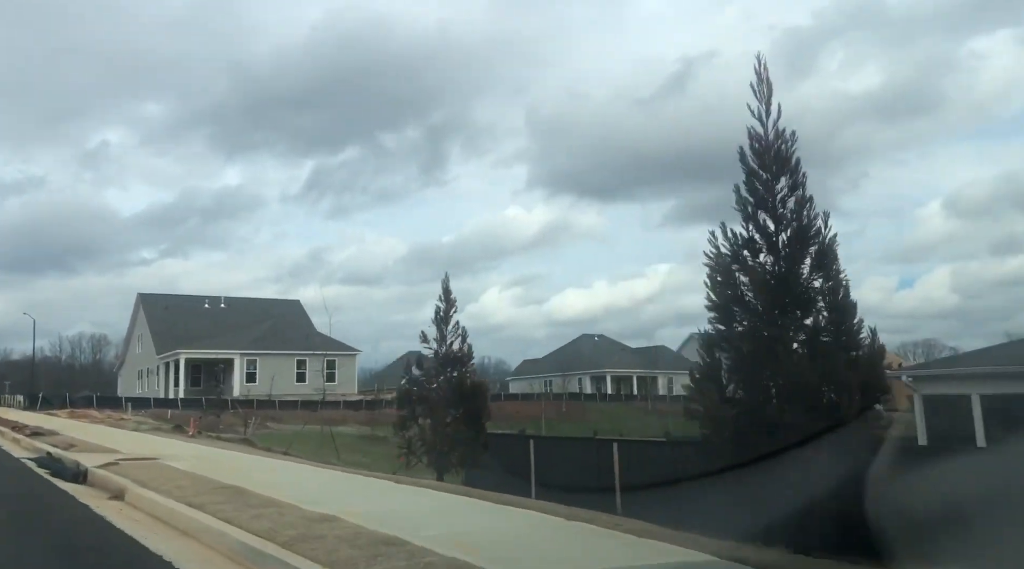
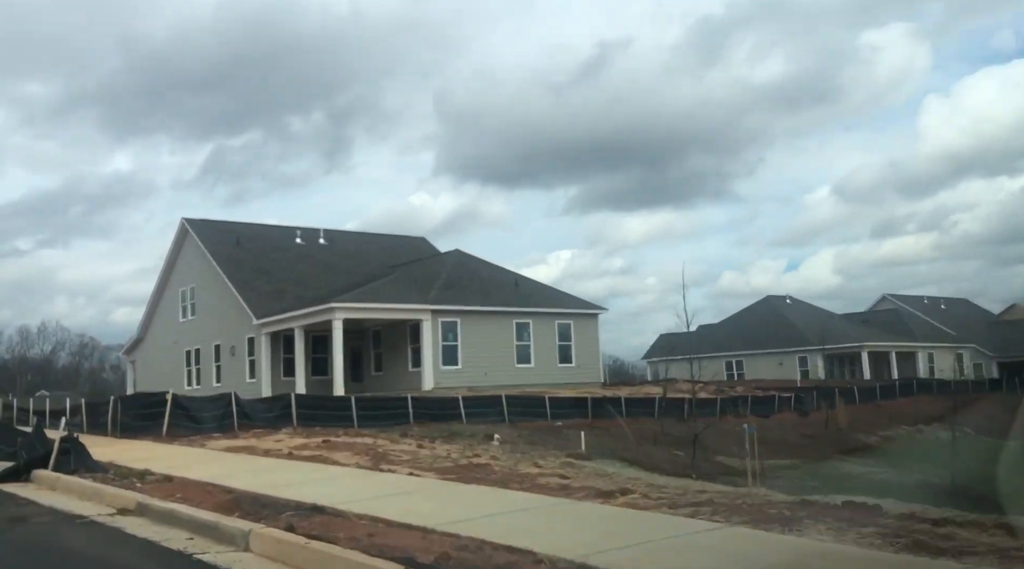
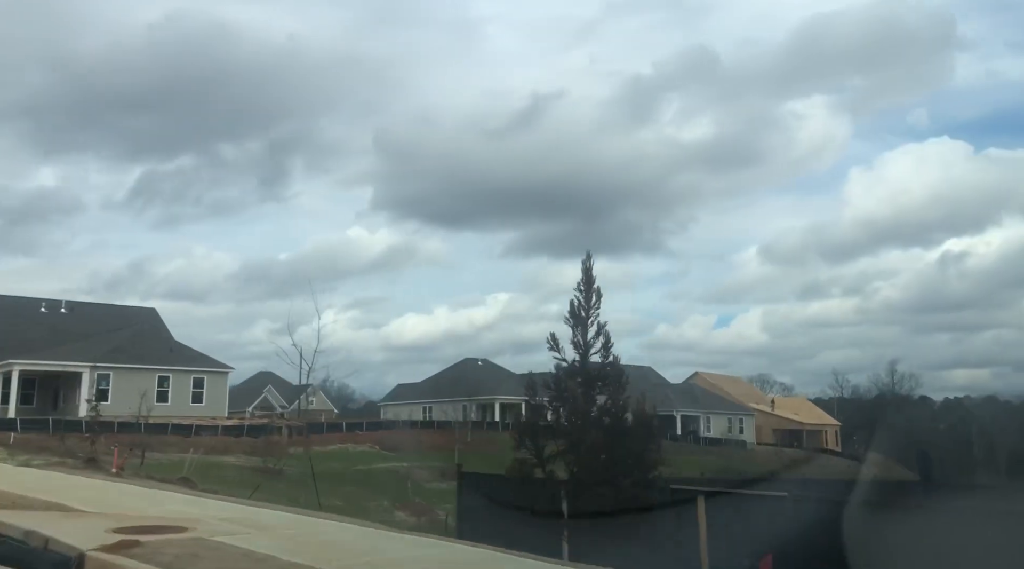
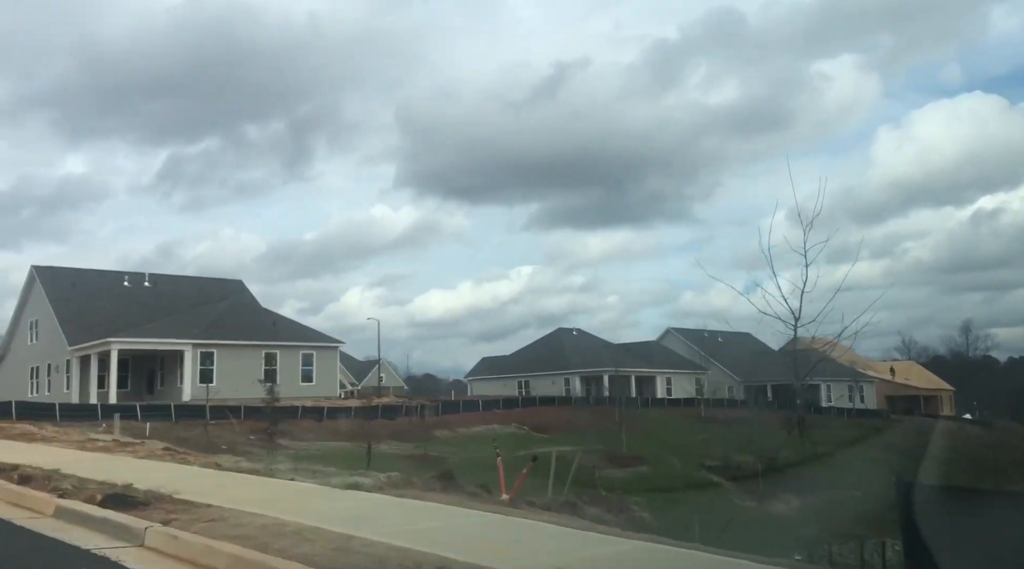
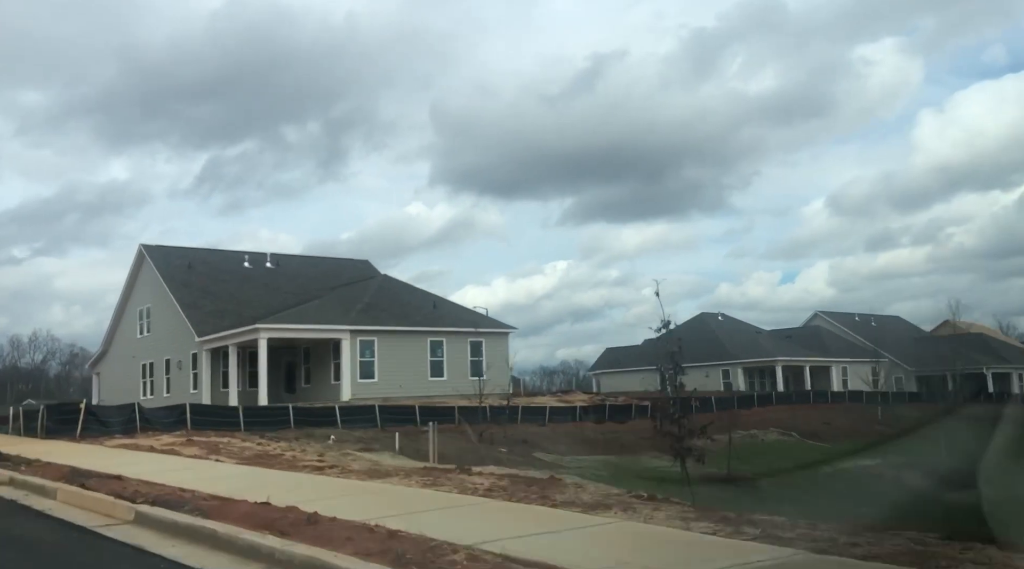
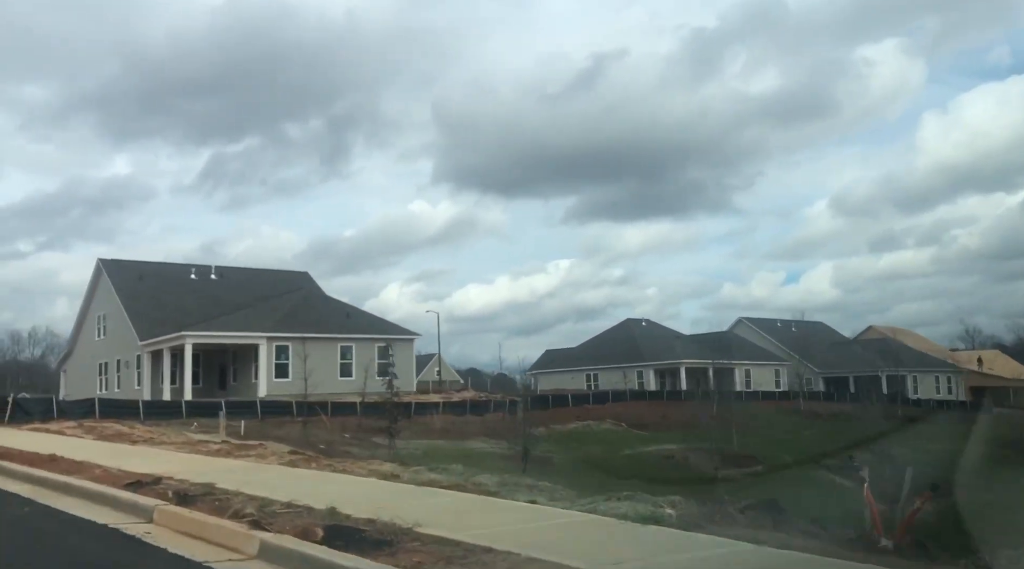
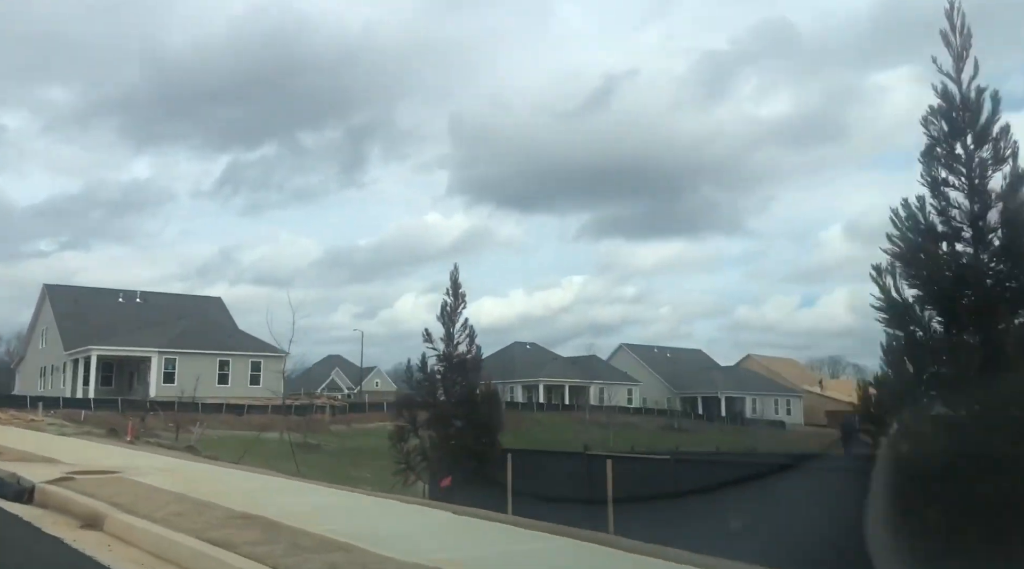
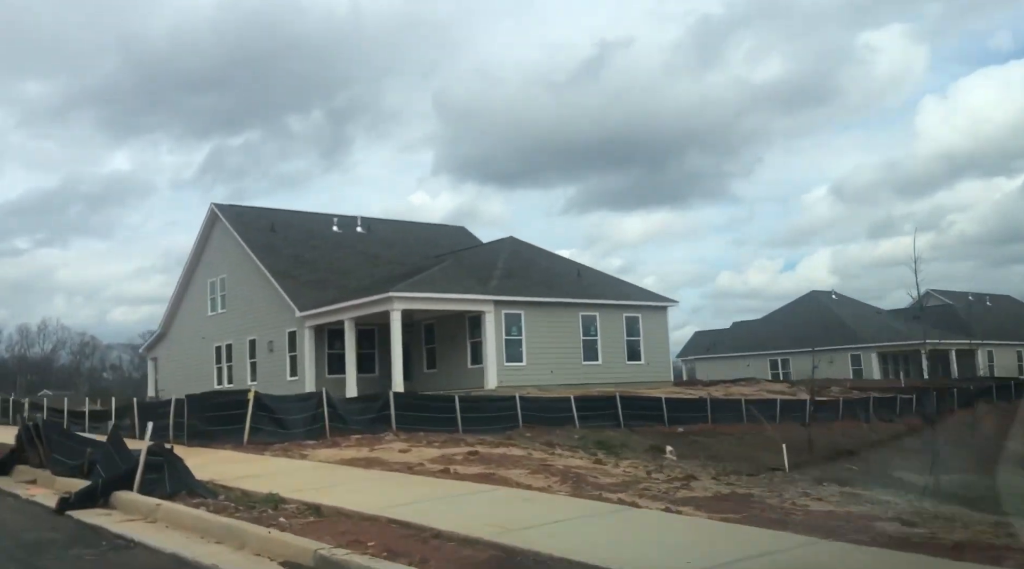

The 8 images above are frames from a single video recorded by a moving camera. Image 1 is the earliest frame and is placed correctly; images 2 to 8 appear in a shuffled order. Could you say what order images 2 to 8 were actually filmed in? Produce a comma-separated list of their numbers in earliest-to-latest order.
7, 3, 4, 6, 5, 2, 8
